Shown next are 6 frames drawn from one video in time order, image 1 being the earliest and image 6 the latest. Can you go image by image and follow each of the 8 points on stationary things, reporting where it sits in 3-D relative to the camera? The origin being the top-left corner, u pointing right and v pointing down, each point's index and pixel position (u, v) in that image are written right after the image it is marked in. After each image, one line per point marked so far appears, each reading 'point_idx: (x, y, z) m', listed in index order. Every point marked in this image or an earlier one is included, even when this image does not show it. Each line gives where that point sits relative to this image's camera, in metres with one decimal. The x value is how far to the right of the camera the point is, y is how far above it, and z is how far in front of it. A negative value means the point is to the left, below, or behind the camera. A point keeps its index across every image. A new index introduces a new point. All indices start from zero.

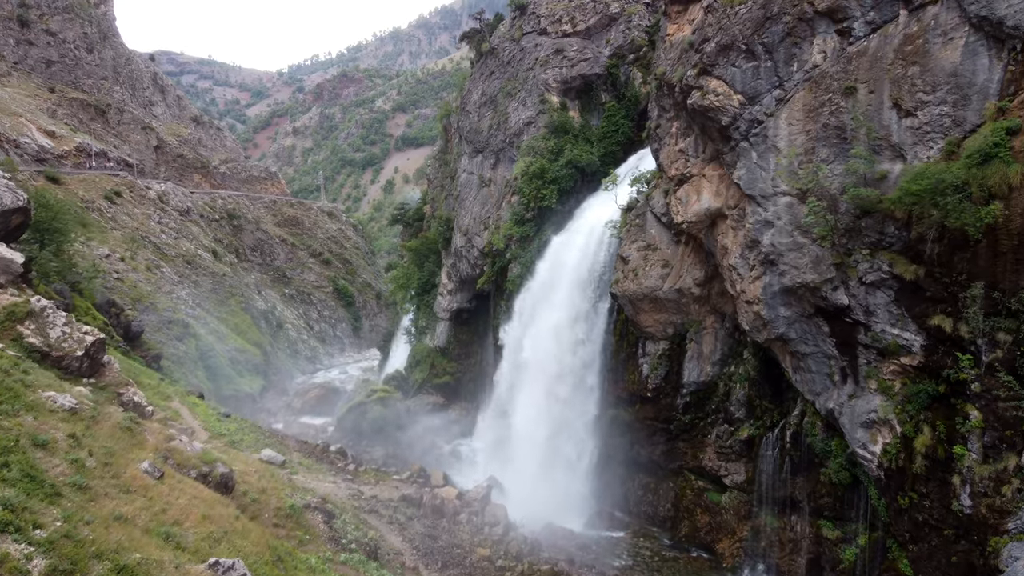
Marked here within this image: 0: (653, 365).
0: (+3.4, -1.8, +19.6) m
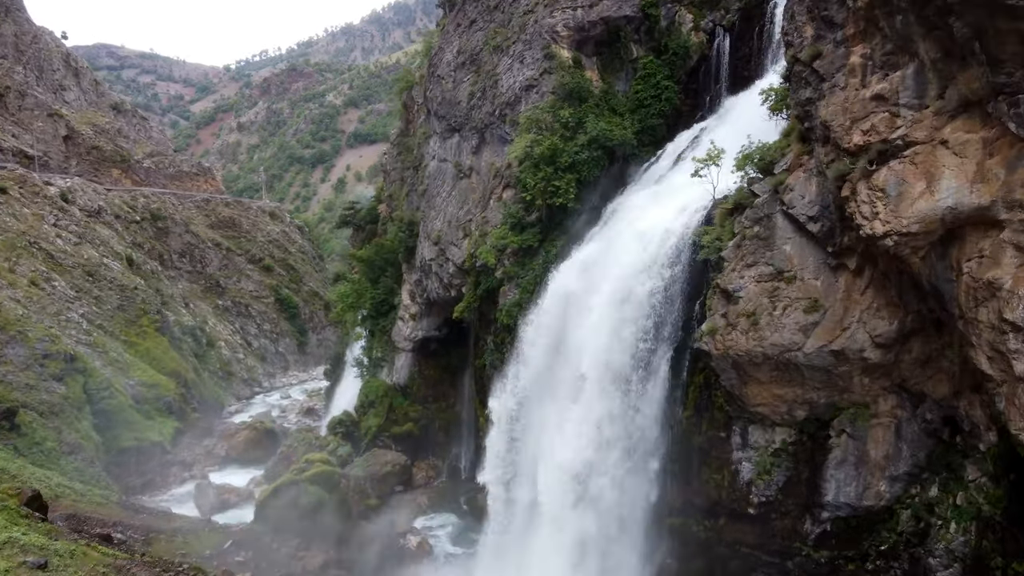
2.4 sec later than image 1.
0: (+3.6, -2.6, +11.9) m
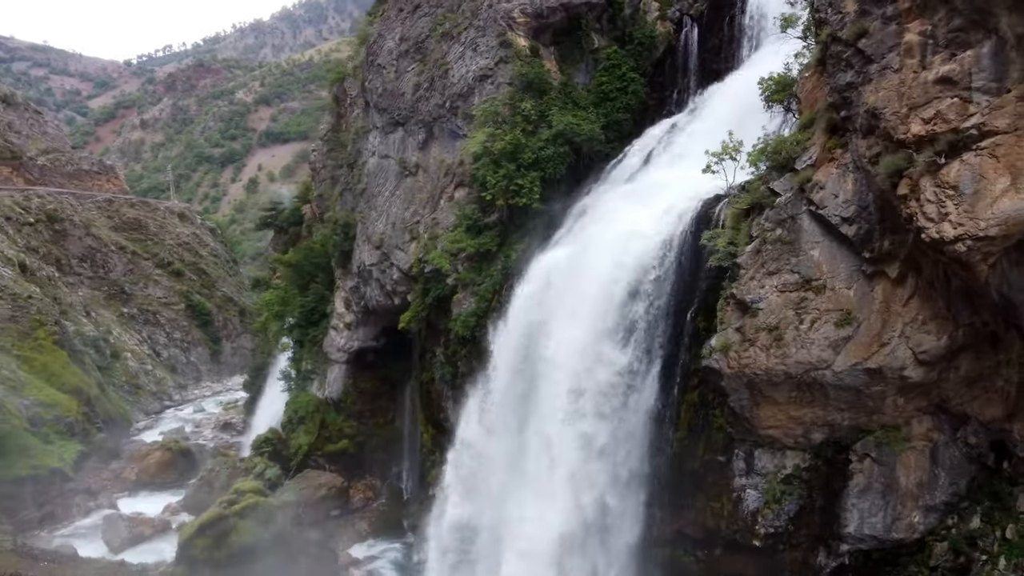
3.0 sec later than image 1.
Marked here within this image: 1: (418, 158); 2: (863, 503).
0: (+3.4, -2.7, +10.7) m
1: (-2.2, +3.1, +19.4) m
2: (+4.2, -2.6, +9.8) m
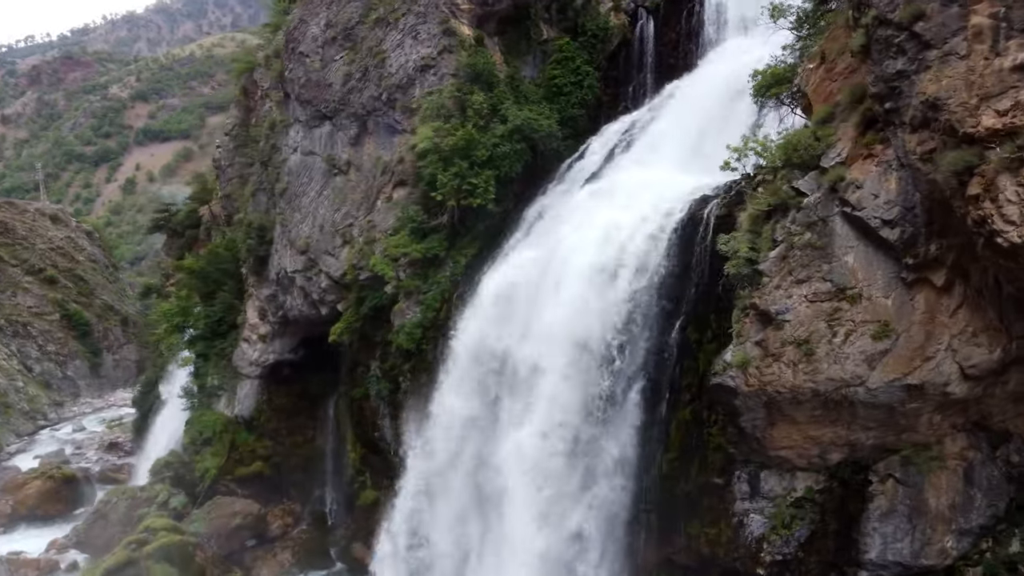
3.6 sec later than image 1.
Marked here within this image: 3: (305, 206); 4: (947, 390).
0: (+3.3, -2.8, +9.9) m
1: (-3.6, +2.9, +17.8) m
2: (+4.2, -2.7, +9.1) m
3: (-4.8, +1.9, +18.8) m
4: (+4.3, -1.0, +7.9) m
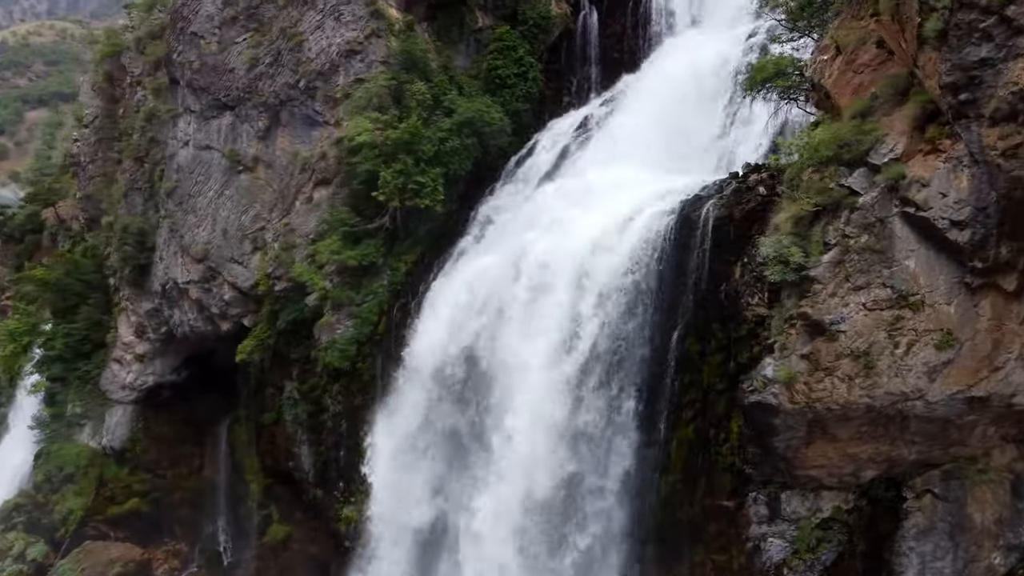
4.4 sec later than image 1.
0: (+3.3, -2.9, +9.2) m
1: (-4.9, +2.7, +15.7) m
2: (+4.4, -2.7, +8.6) m
3: (-6.3, +1.6, +16.5) m
4: (+4.6, -1.0, +7.5) m
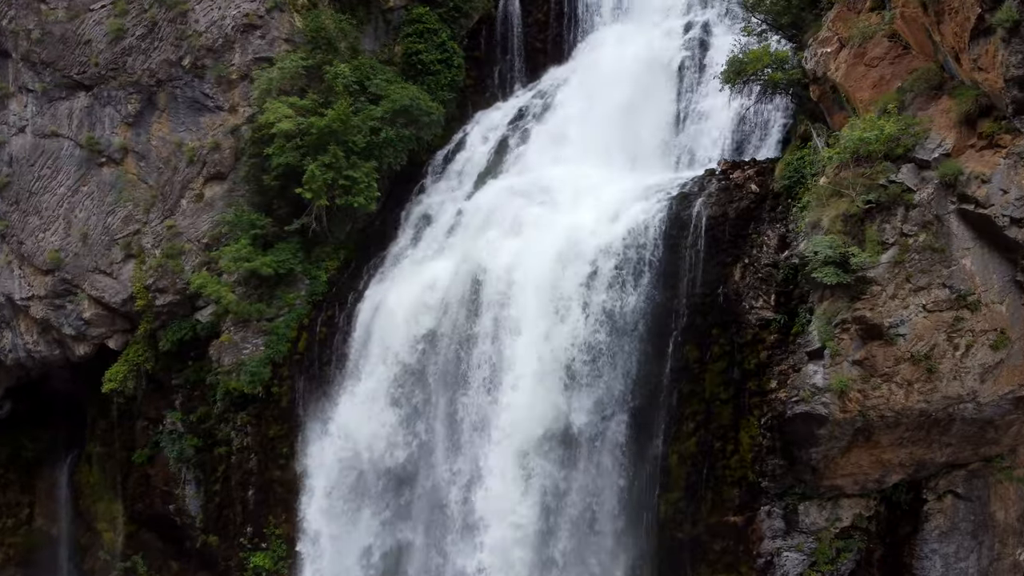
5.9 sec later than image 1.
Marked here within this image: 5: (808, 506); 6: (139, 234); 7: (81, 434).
0: (+3.4, -2.9, +8.8) m
1: (-6.3, +2.4, +13.2) m
2: (+4.6, -2.7, +8.5) m
3: (-7.8, +1.3, +13.6) m
4: (+5.1, -1.0, +7.5) m
5: (+3.3, -2.4, +8.9) m
6: (-5.9, +0.8, +12.9) m
7: (-9.4, -3.2, +17.1) m
